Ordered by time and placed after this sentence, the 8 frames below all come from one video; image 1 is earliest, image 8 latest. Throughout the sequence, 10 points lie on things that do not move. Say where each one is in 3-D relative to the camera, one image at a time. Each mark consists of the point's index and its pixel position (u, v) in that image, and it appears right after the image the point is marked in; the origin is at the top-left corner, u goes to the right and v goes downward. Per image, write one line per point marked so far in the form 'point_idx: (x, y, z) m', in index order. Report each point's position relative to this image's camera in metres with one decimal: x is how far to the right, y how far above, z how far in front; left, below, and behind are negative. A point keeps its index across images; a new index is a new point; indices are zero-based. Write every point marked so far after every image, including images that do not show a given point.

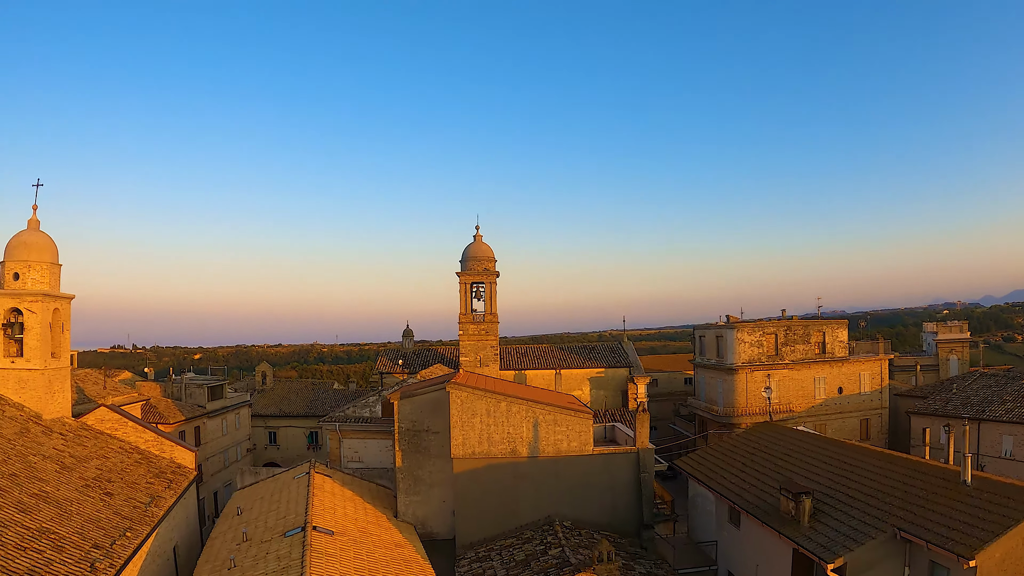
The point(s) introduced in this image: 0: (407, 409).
0: (-2.9, -3.4, +14.3) m
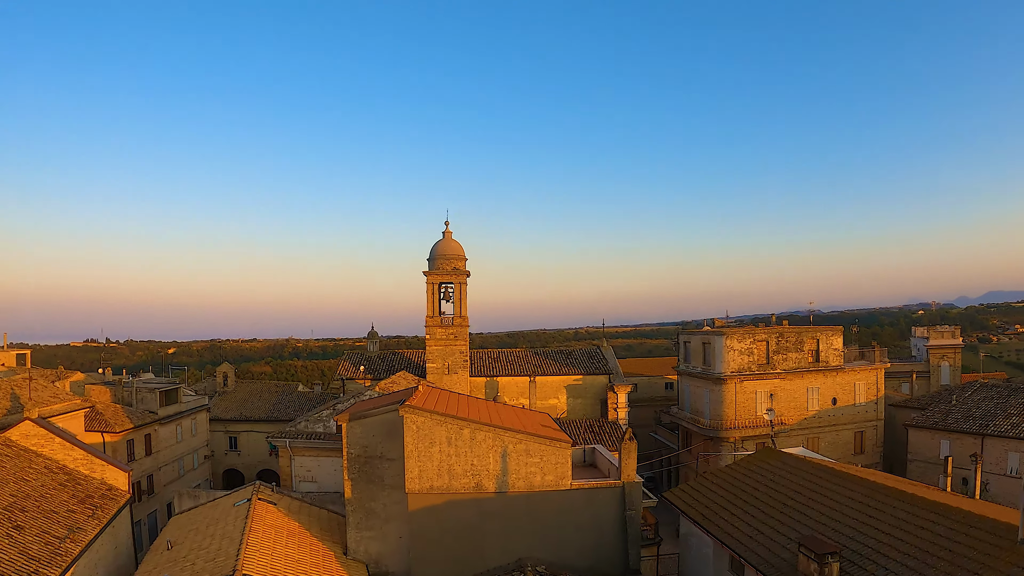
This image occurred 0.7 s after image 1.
0: (-3.7, -3.4, +12.3) m
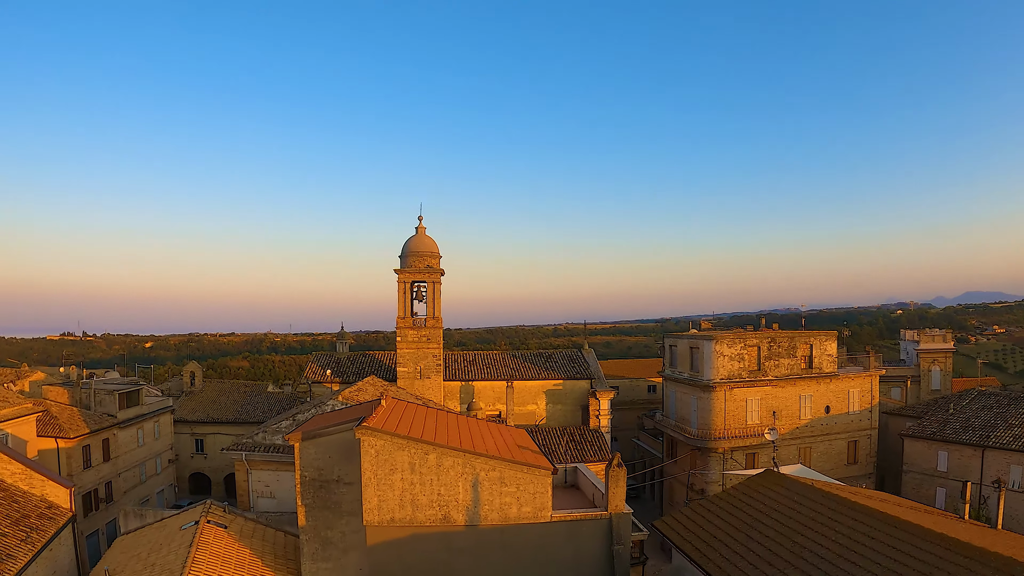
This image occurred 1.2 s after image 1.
0: (-4.3, -3.5, +10.9) m
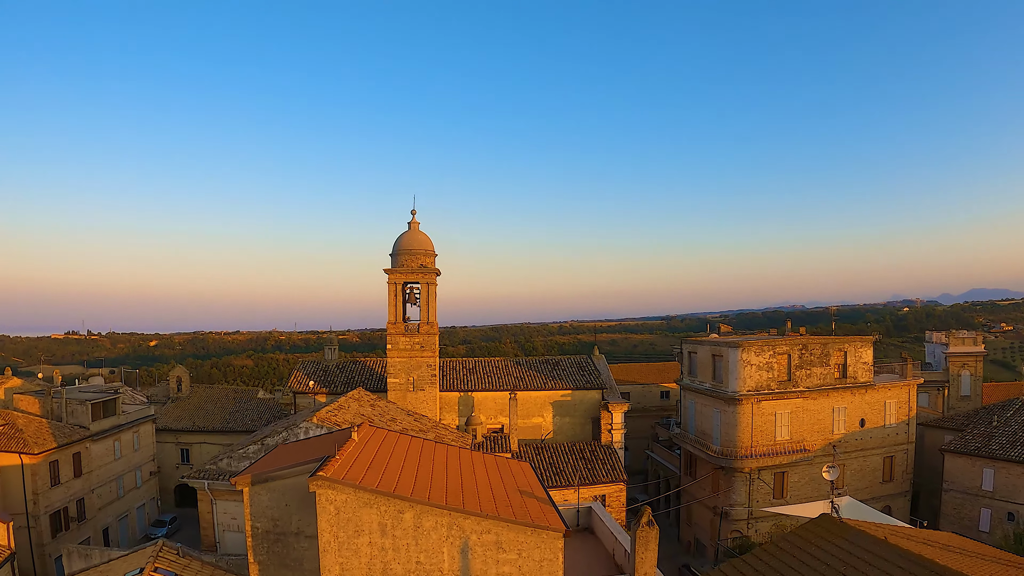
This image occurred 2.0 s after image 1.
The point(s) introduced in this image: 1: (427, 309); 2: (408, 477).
0: (-4.3, -3.6, +8.8) m
1: (-3.2, -0.8, +18.8) m
2: (-1.7, -3.0, +8.2) m
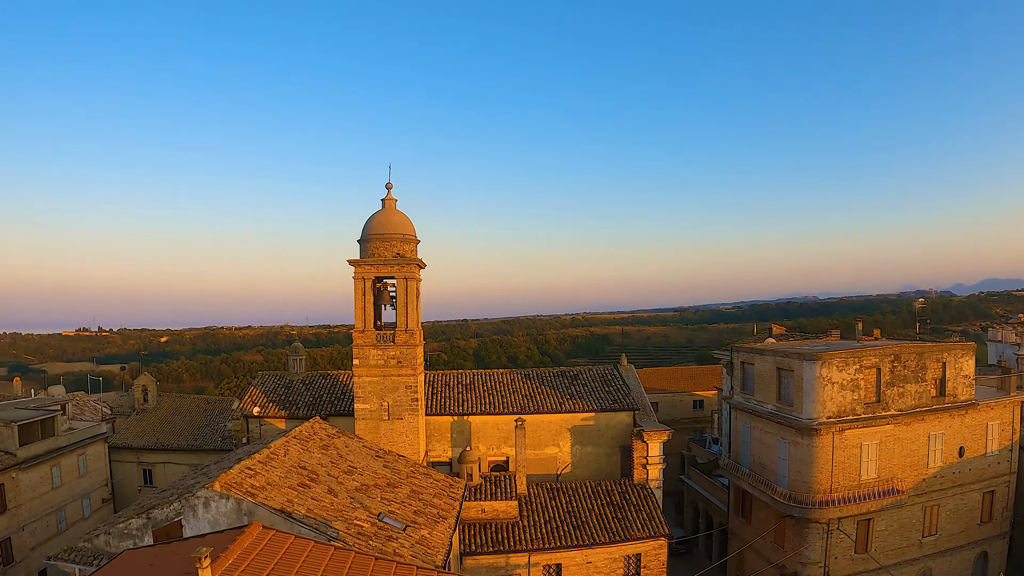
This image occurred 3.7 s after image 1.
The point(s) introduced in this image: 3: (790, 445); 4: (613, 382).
0: (-4.3, -3.7, +4.4) m
1: (-3.0, -0.7, +14.3) m
2: (-1.7, -3.0, +3.8) m
3: (+9.0, -5.0, +16.4) m
4: (+3.8, -3.5, +19.0) m
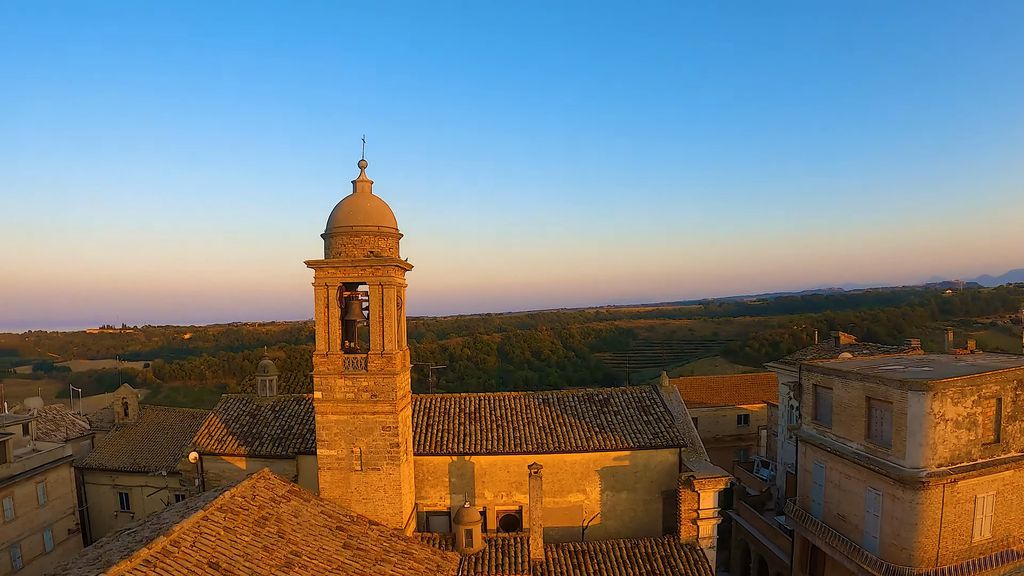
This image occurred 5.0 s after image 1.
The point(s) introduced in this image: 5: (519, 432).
0: (-4.4, -4.0, +1.1) m
1: (-2.8, -0.9, +11.0) m
2: (-1.9, -3.3, +0.4) m
3: (+9.3, -5.1, +12.6) m
4: (+4.2, -3.6, +15.4) m
5: (+0.2, -4.0, +14.3) m
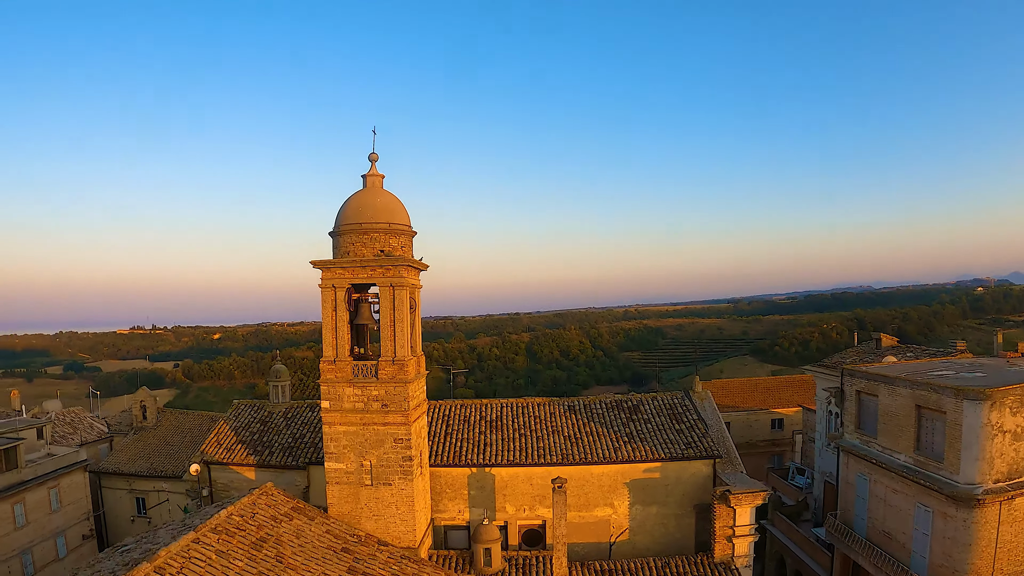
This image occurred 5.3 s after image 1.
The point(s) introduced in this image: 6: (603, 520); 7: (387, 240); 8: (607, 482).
0: (-4.4, -4.1, +0.4) m
1: (-2.3, -0.9, +10.2) m
2: (-1.8, -3.4, -0.4) m
3: (+9.8, -5.1, +11.4) m
4: (+4.8, -3.6, +14.4) m
5: (+0.8, -4.0, +13.4) m
6: (+2.3, -5.9, +13.1) m
7: (-2.4, +0.9, +10.3) m
8: (+2.4, -4.9, +13.0) m
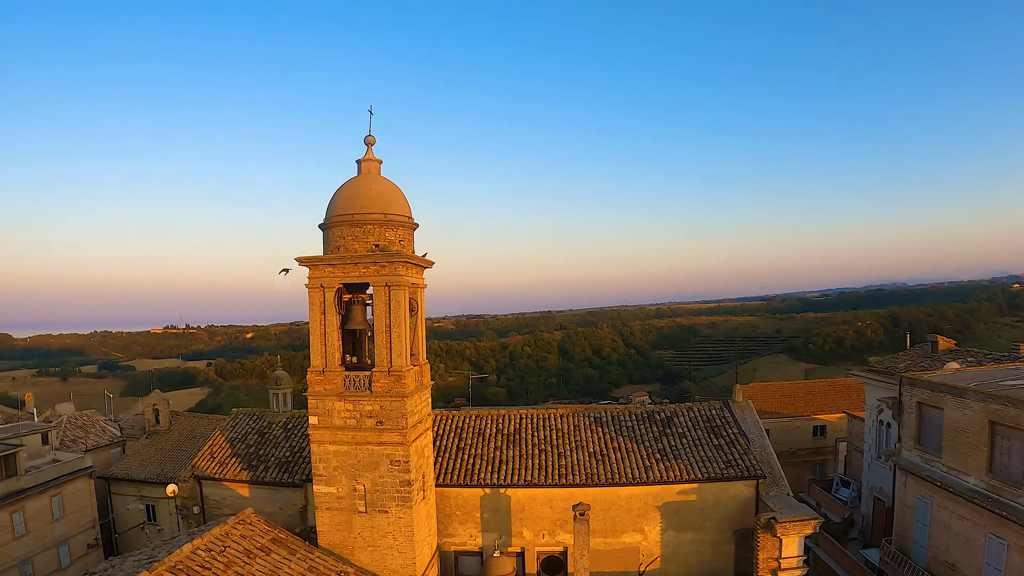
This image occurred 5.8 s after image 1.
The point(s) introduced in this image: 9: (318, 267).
0: (-4.6, -4.1, -0.7) m
1: (-2.1, -0.9, +8.9) m
2: (-2.1, -3.4, -1.7) m
3: (+10.1, -5.1, +9.6) m
4: (+5.2, -3.6, +12.8) m
5: (+1.2, -4.0, +12.0) m
6: (+2.7, -5.9, +11.6) m
7: (-2.2, +0.9, +9.1) m
8: (+2.8, -4.8, +11.5) m
9: (-3.3, +0.3, +8.9) m
